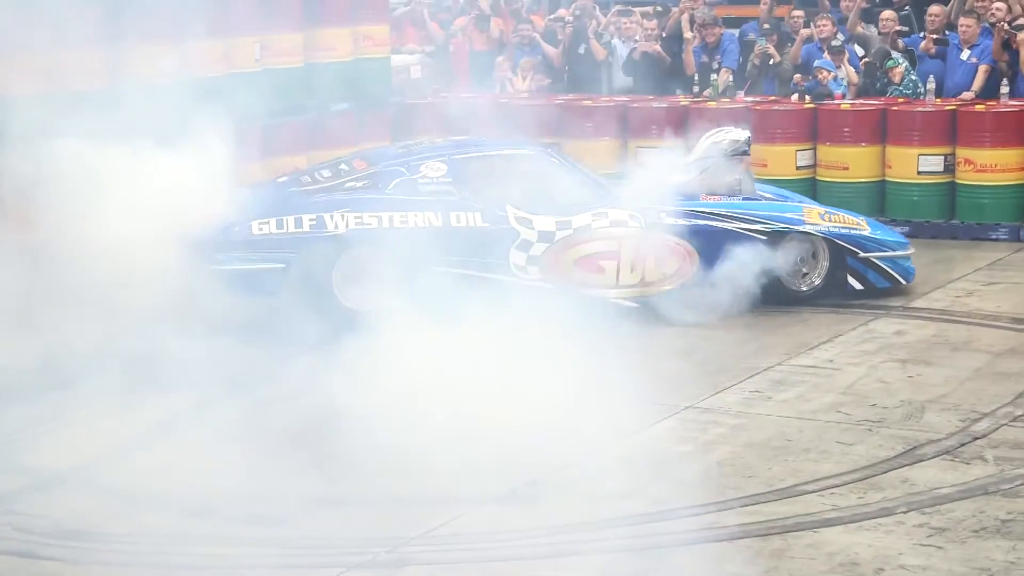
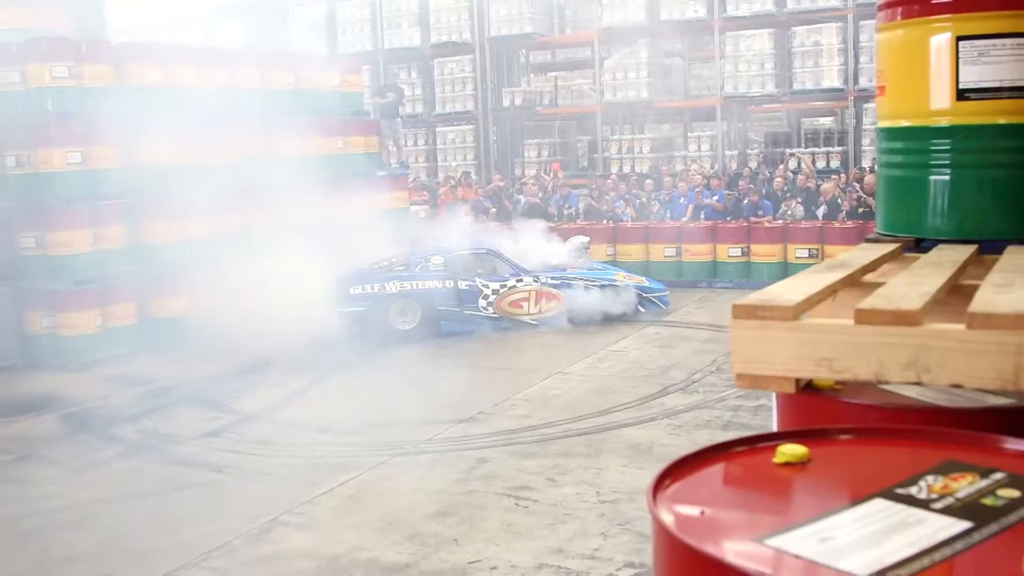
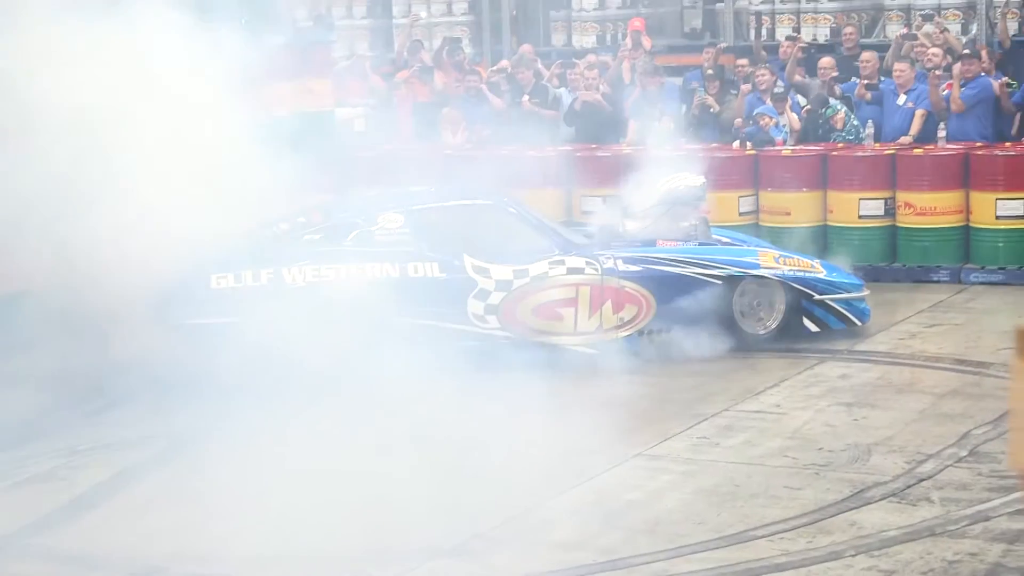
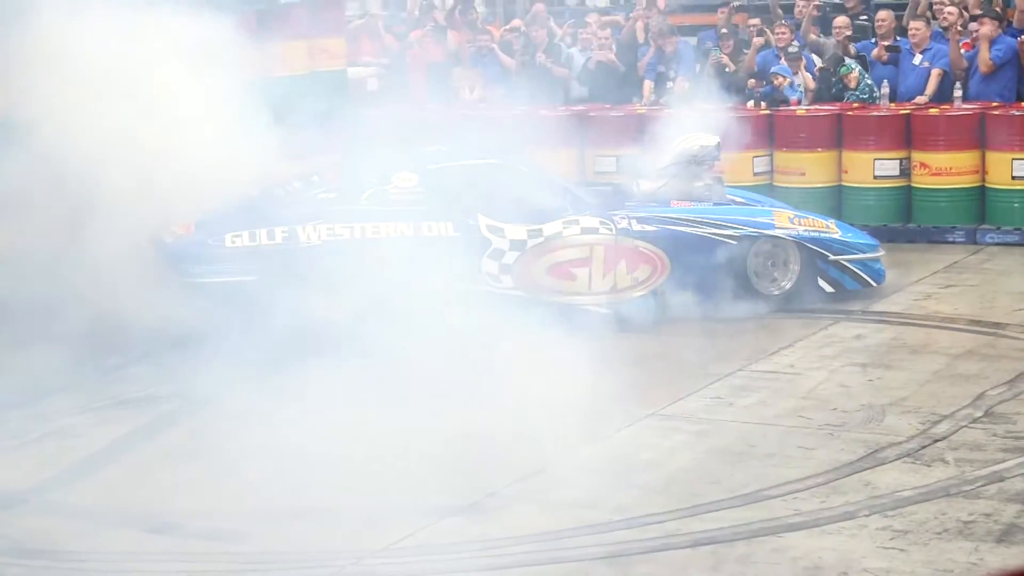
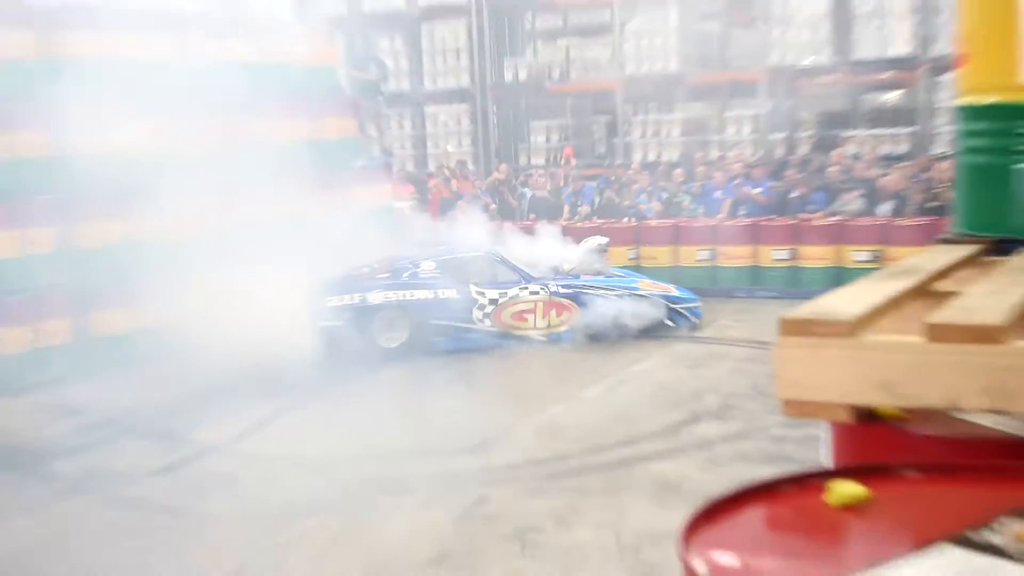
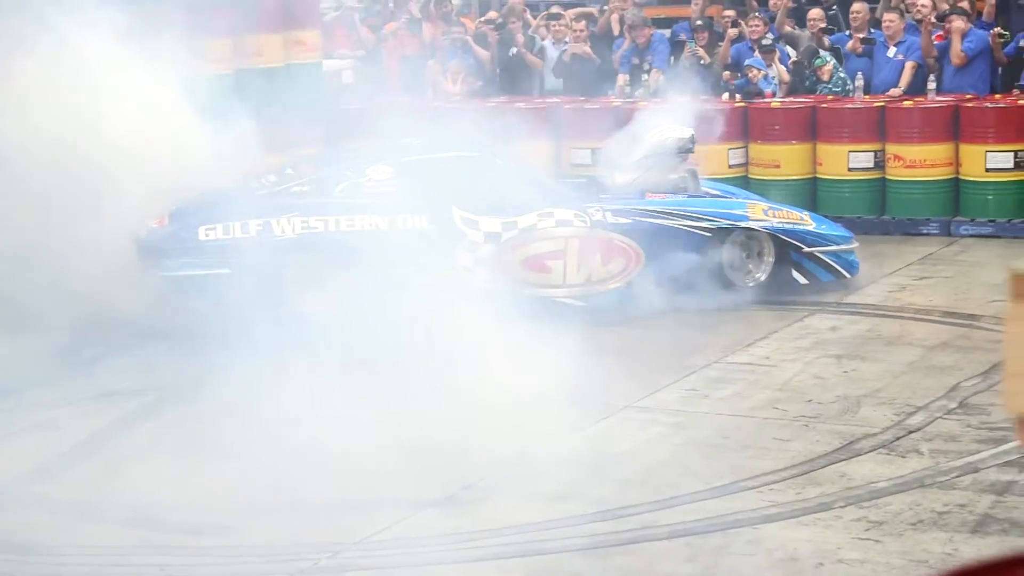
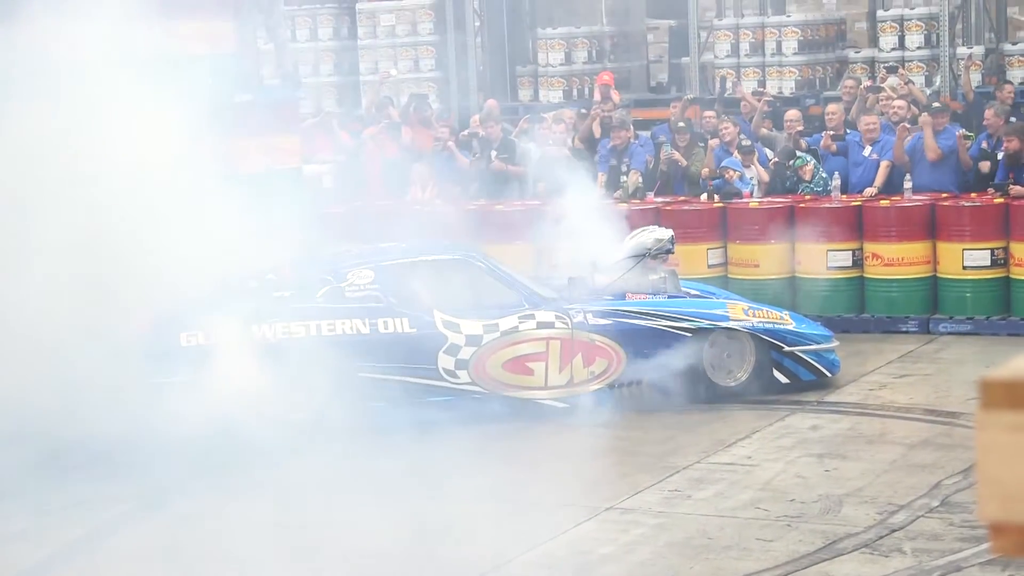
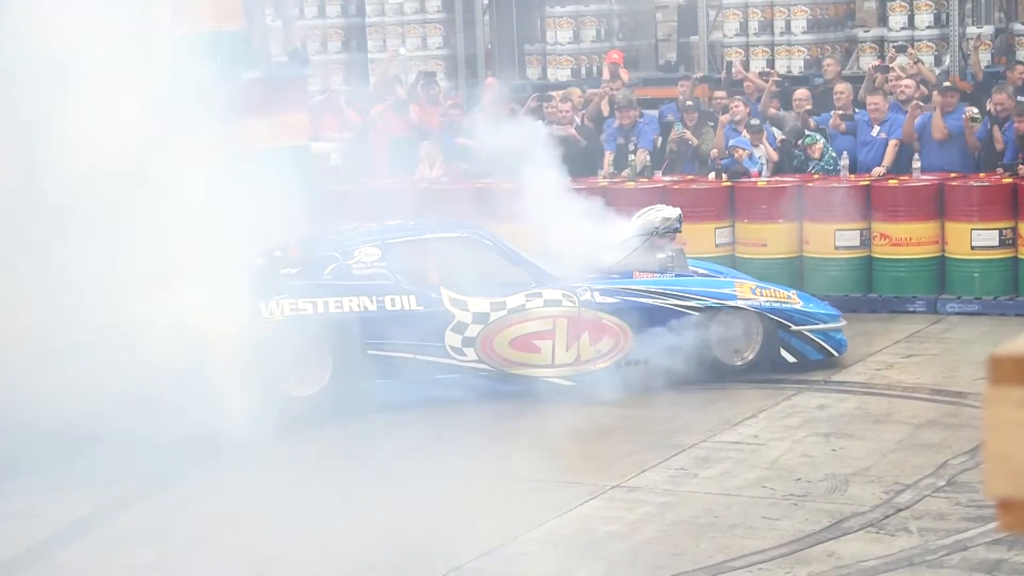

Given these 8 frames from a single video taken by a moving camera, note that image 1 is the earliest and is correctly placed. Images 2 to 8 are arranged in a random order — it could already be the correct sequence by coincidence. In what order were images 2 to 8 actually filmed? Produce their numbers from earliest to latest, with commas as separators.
6, 4, 3, 7, 8, 5, 2
